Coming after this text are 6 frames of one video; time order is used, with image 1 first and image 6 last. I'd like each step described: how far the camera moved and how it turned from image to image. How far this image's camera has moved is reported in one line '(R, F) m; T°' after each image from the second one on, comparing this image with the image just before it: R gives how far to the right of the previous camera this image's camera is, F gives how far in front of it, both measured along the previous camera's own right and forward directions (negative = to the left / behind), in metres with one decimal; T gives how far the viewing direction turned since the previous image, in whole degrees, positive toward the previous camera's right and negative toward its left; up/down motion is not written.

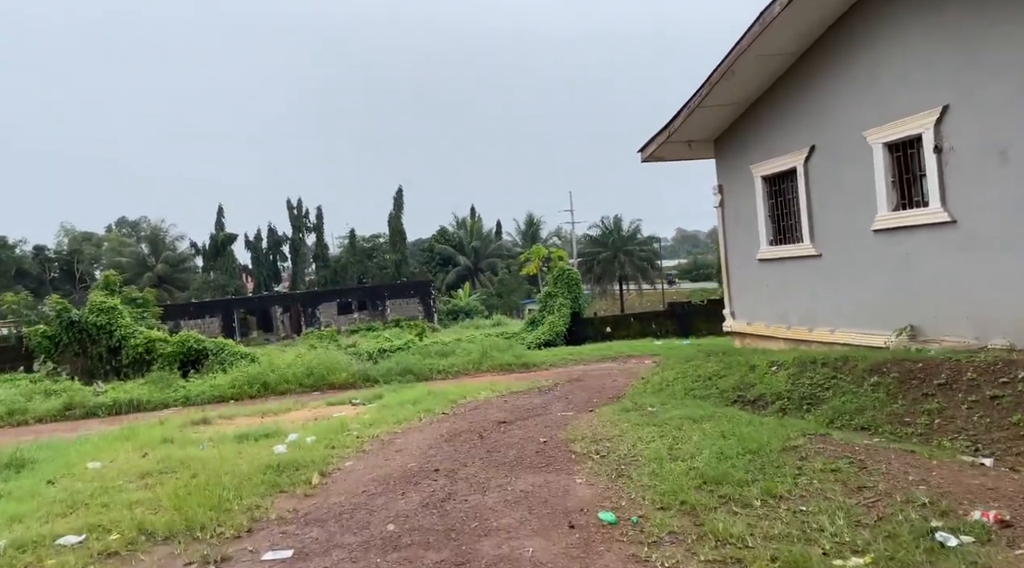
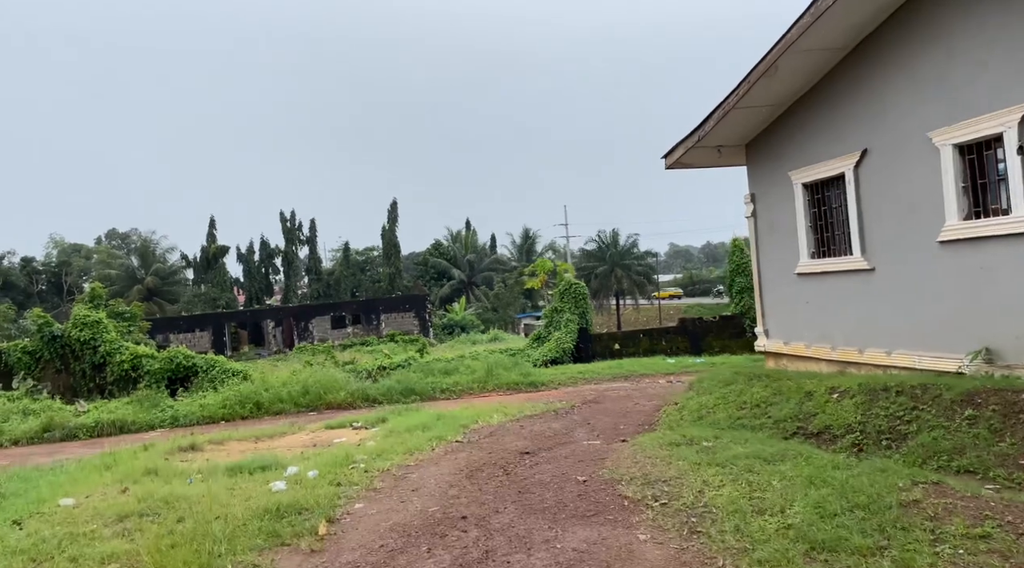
(-0.3, +0.9) m; +1°
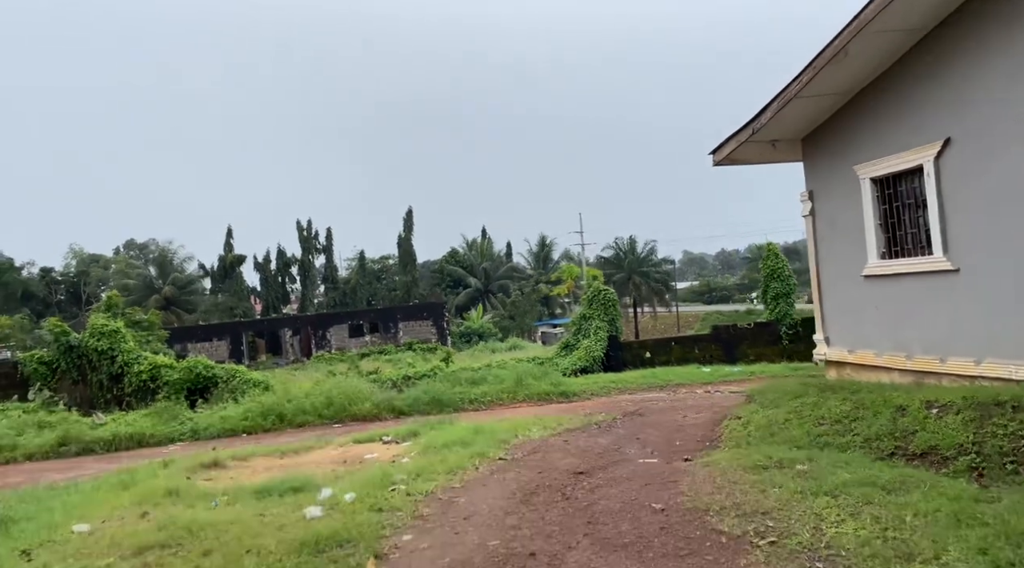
(-0.3, +0.7) m; -1°
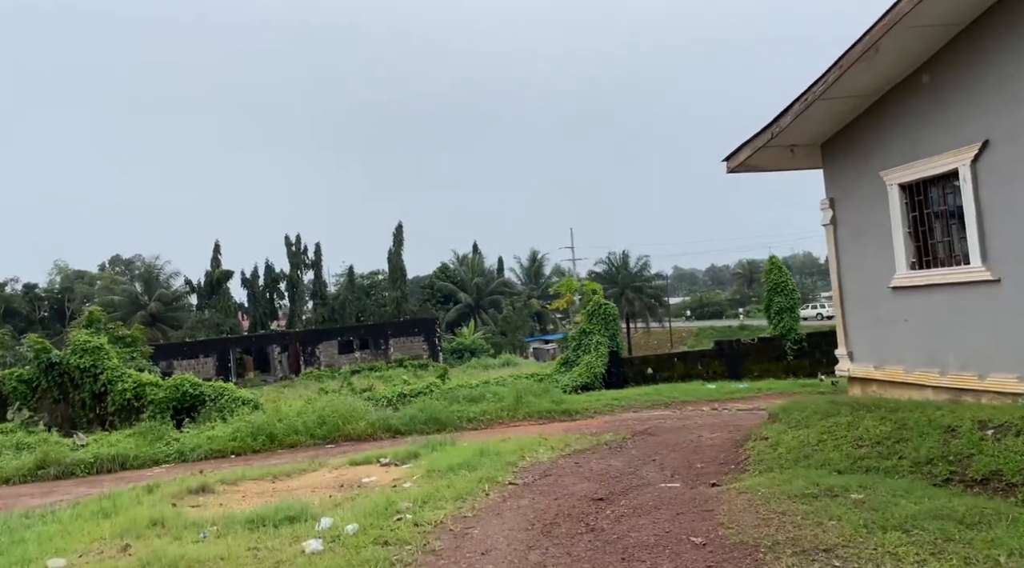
(-0.2, +0.6) m; +1°
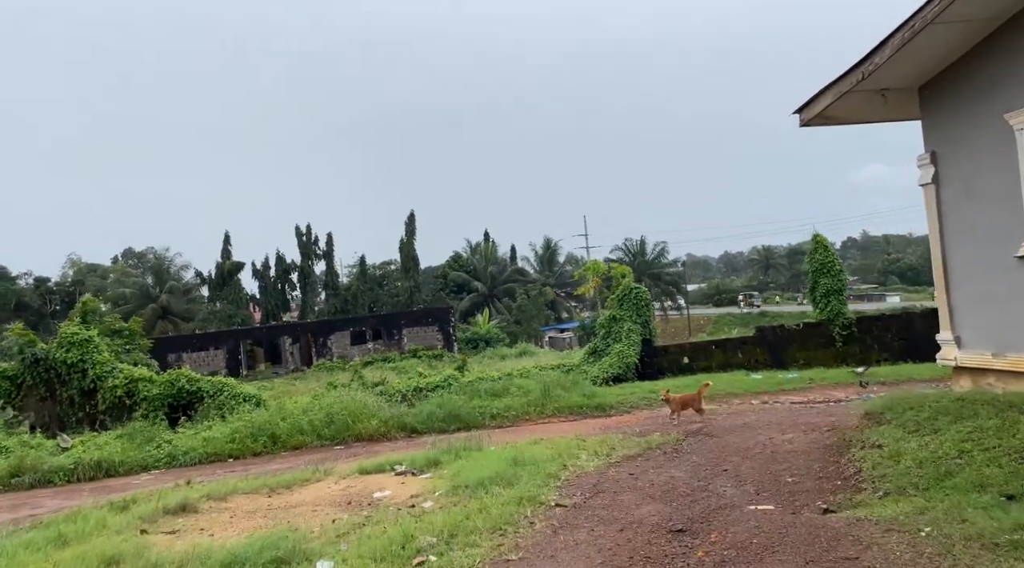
(-0.2, +1.7) m; -1°
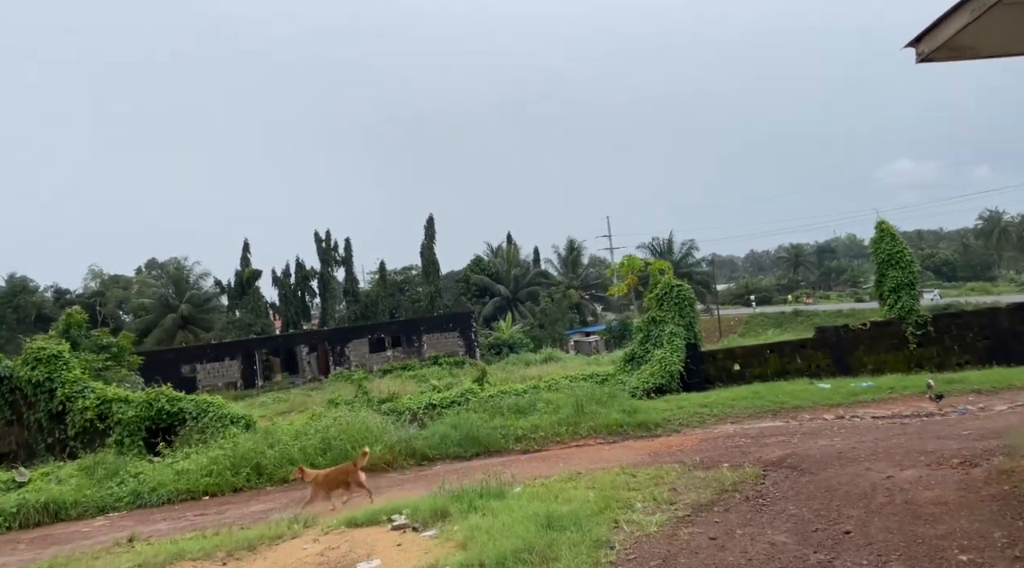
(0.0, +2.3) m; -1°
